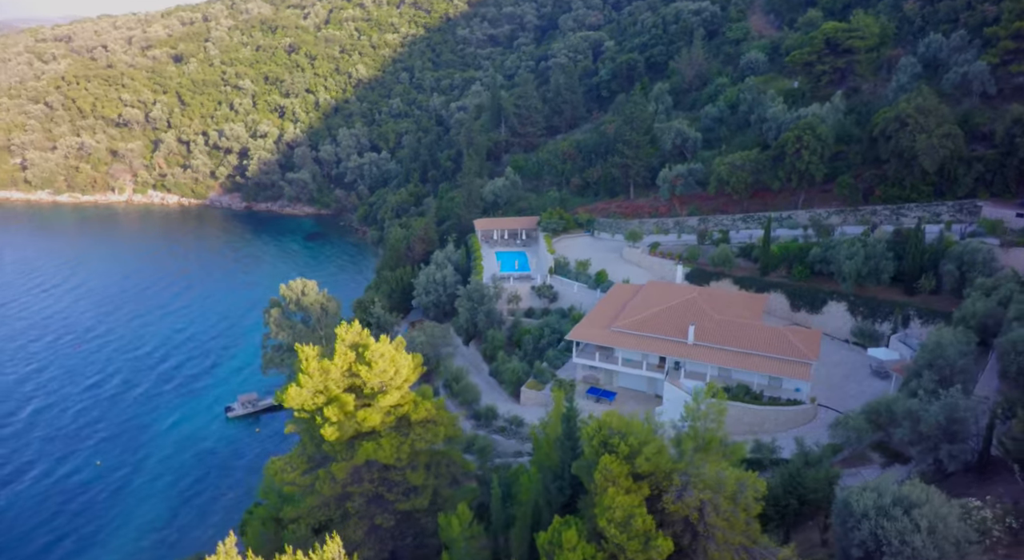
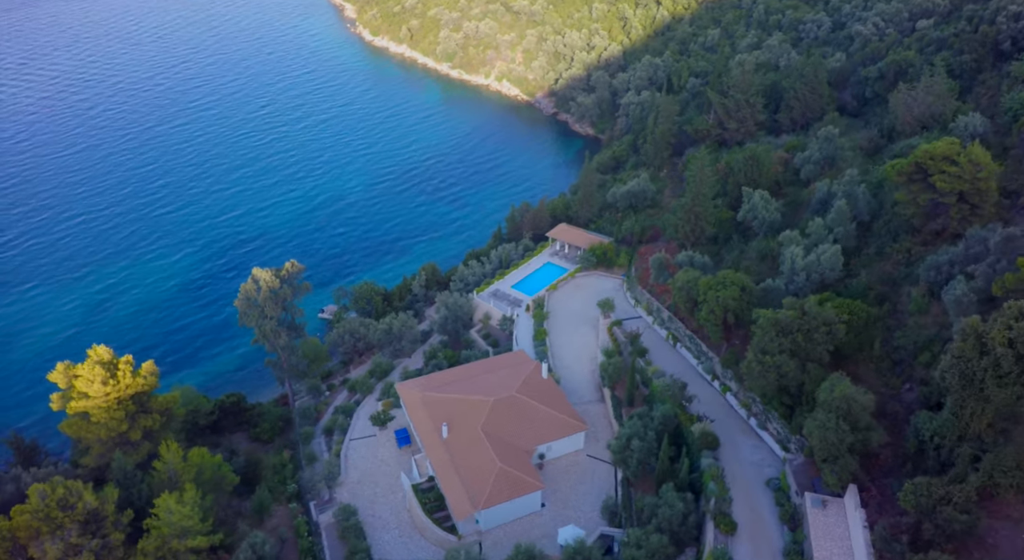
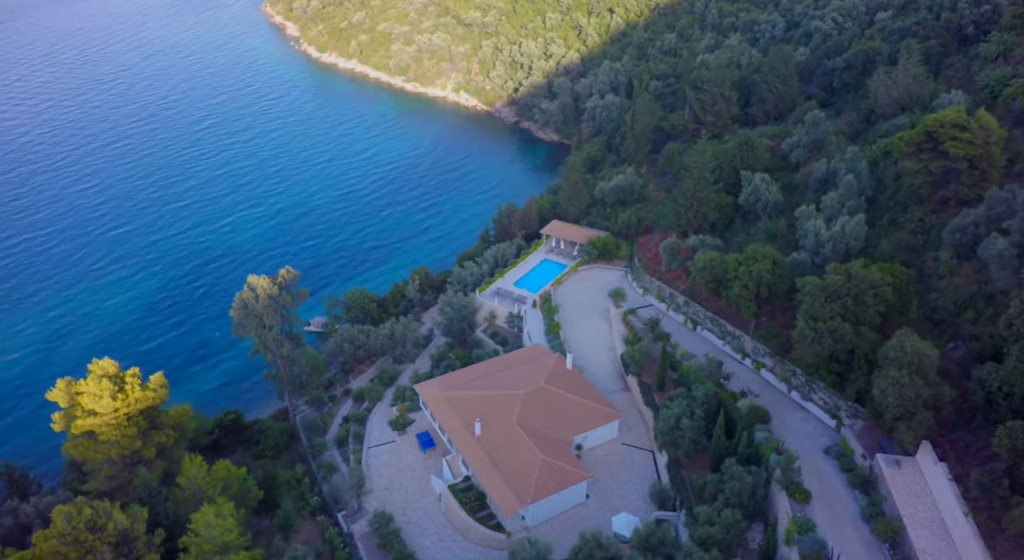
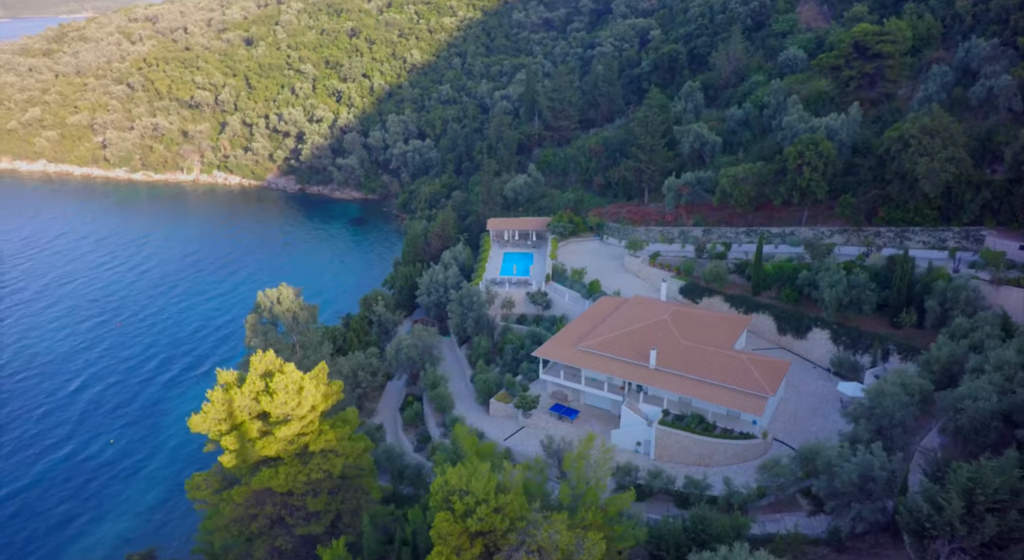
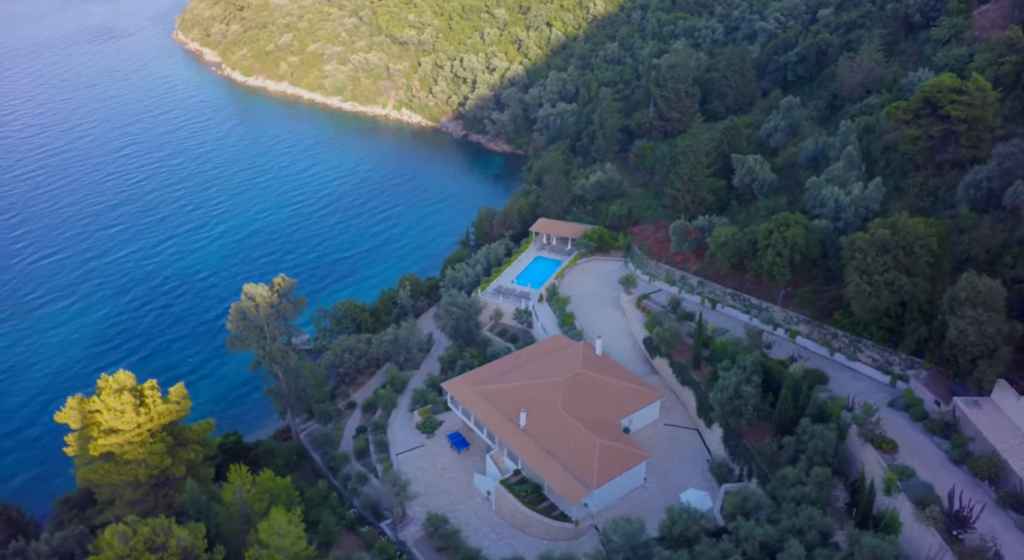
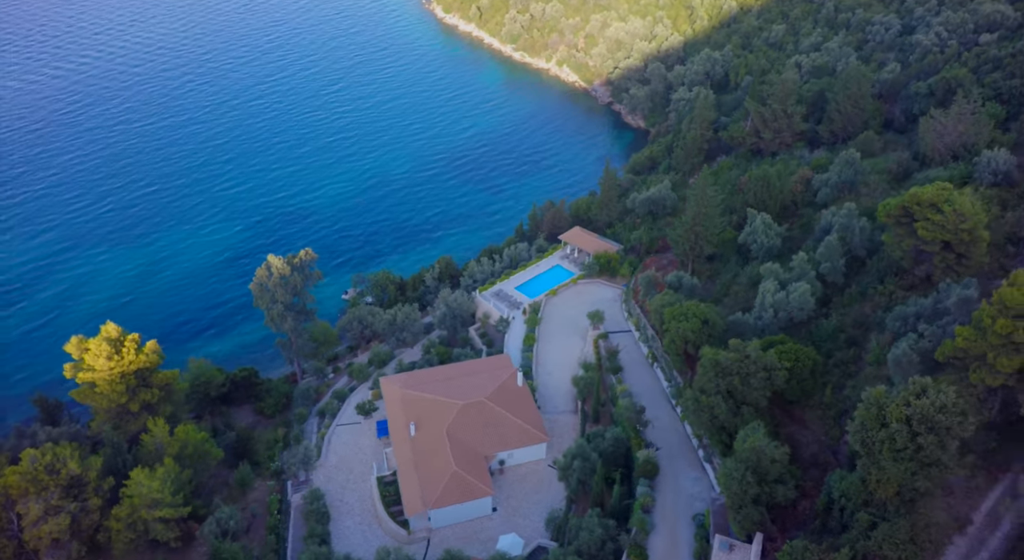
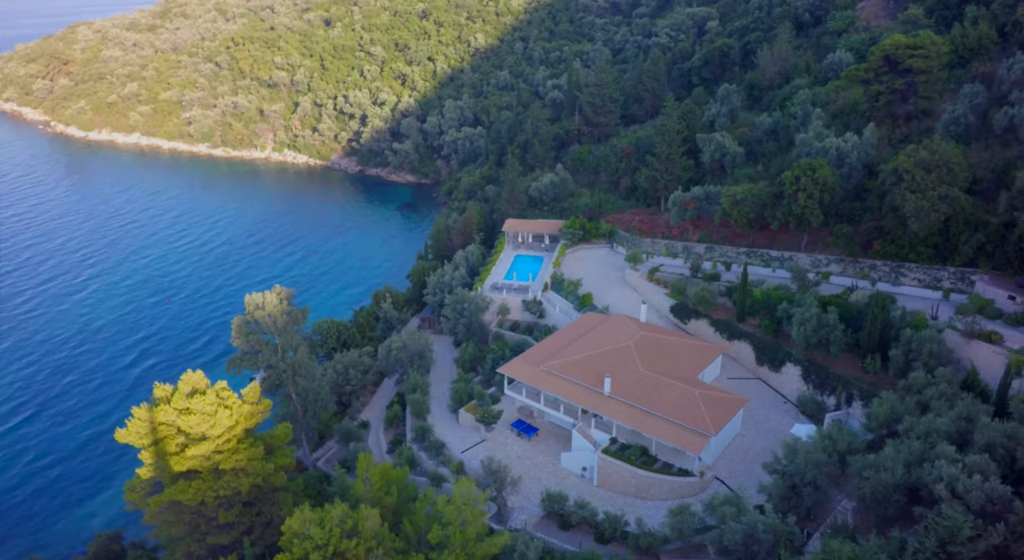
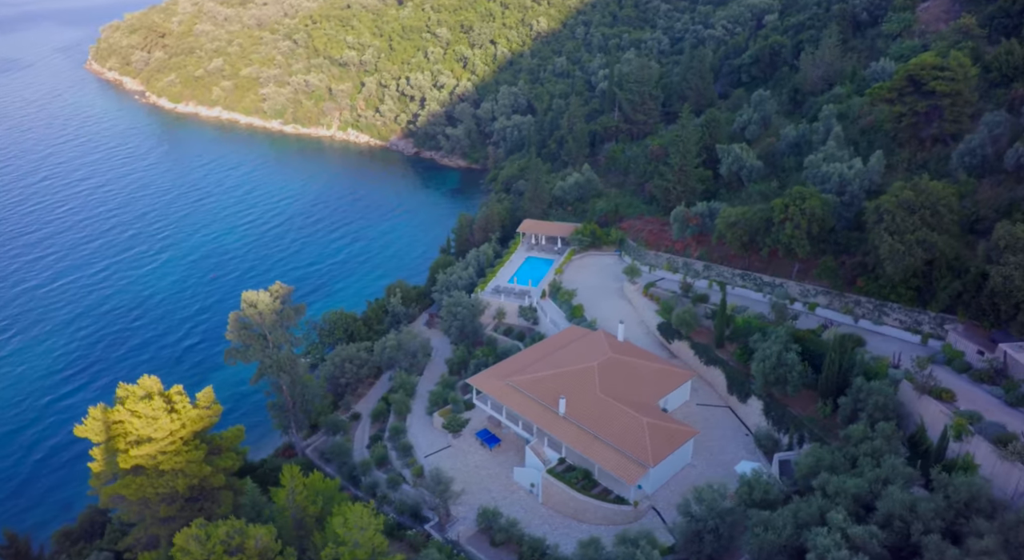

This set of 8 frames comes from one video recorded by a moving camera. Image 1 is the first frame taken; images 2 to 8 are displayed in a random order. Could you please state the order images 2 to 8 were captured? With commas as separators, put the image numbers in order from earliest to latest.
4, 7, 8, 5, 3, 2, 6
